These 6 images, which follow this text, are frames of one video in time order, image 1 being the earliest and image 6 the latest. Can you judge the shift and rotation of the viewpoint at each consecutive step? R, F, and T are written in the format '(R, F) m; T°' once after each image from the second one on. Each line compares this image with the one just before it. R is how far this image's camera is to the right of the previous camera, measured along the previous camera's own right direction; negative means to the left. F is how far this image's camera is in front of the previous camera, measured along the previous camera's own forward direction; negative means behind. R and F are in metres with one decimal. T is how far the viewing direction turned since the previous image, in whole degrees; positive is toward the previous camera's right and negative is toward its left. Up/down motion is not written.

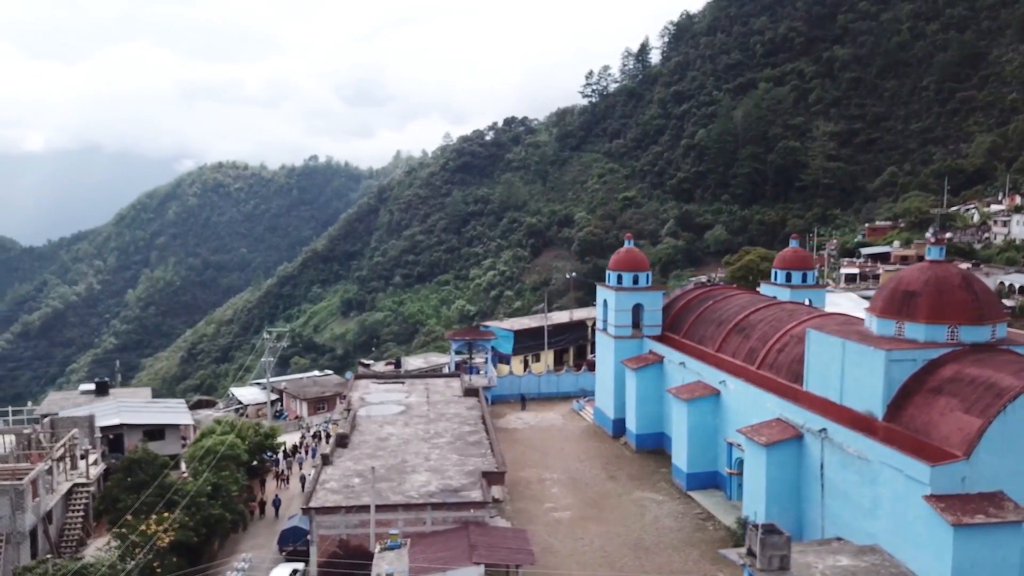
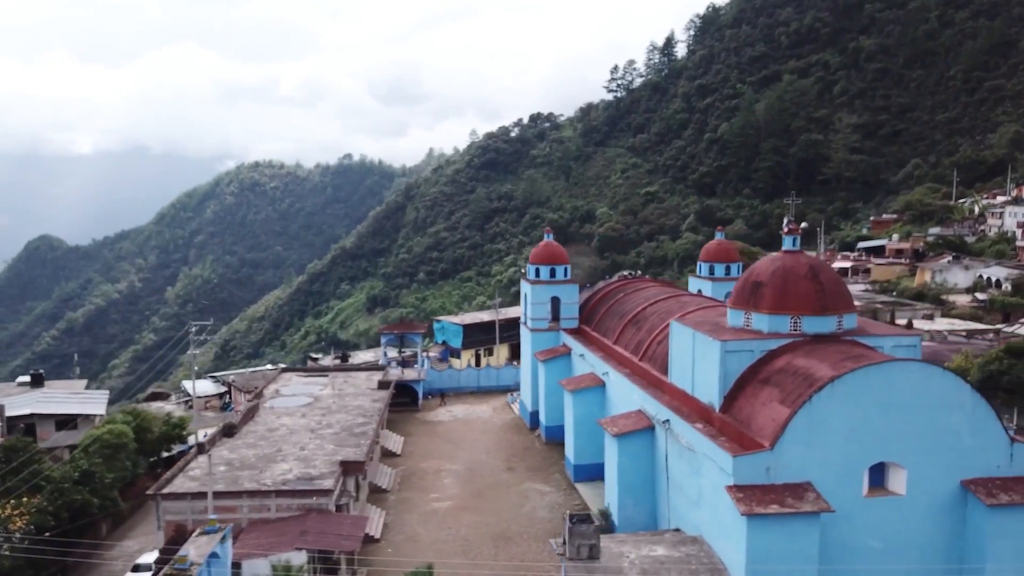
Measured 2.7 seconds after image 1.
(+3.6, -0.1) m; -3°
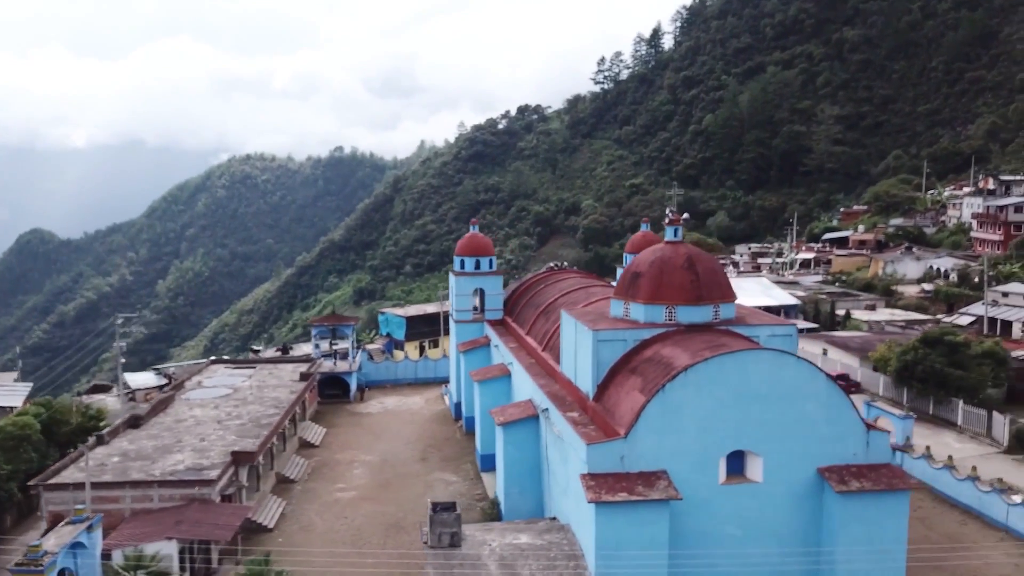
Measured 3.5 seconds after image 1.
(+2.1, -0.1) m; 0°
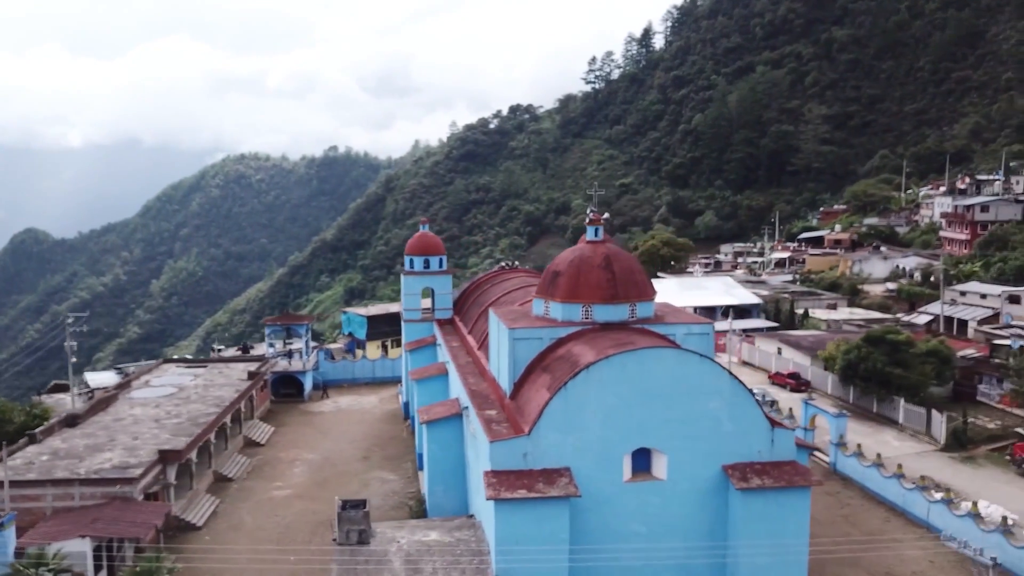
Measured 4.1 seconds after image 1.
(+1.4, -0.1) m; 0°
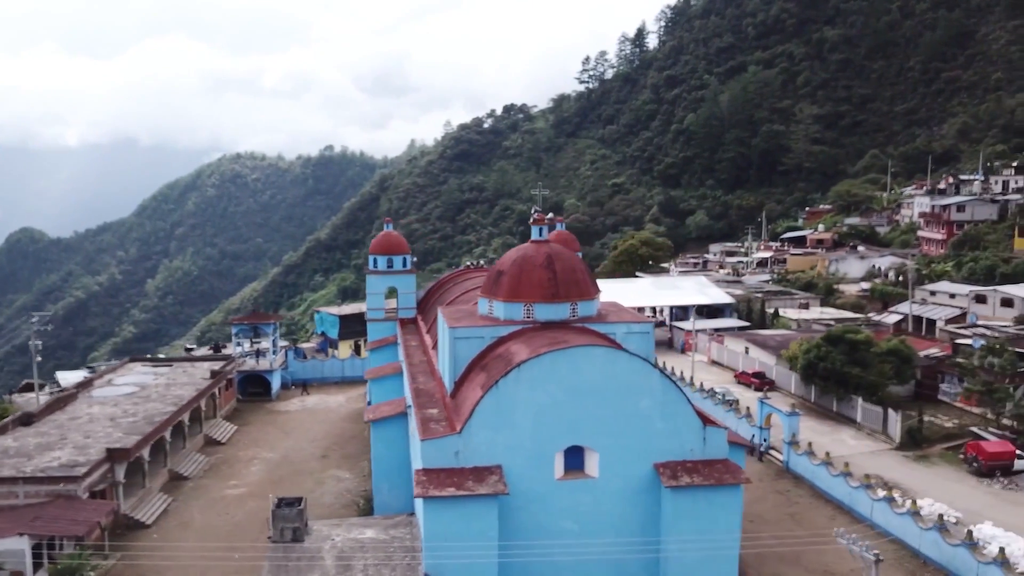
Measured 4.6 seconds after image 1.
(+1.0, -0.1) m; 0°
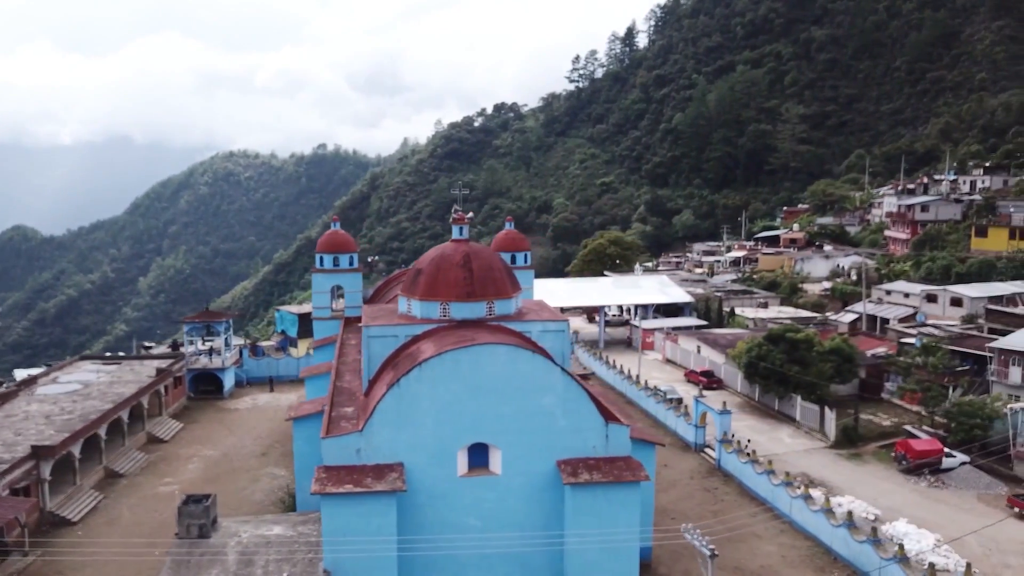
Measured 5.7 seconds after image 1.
(+1.5, -0.1) m; 0°
